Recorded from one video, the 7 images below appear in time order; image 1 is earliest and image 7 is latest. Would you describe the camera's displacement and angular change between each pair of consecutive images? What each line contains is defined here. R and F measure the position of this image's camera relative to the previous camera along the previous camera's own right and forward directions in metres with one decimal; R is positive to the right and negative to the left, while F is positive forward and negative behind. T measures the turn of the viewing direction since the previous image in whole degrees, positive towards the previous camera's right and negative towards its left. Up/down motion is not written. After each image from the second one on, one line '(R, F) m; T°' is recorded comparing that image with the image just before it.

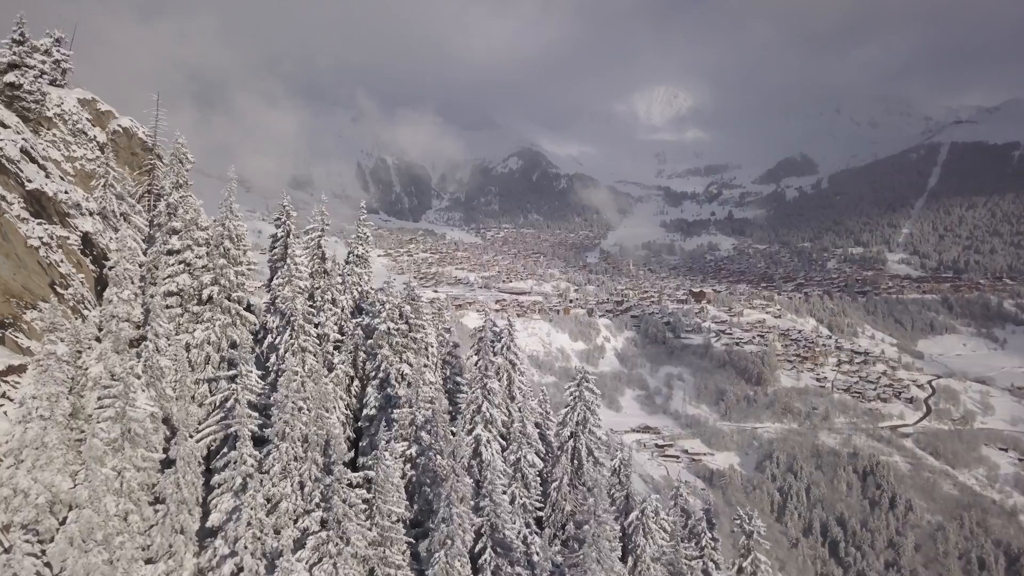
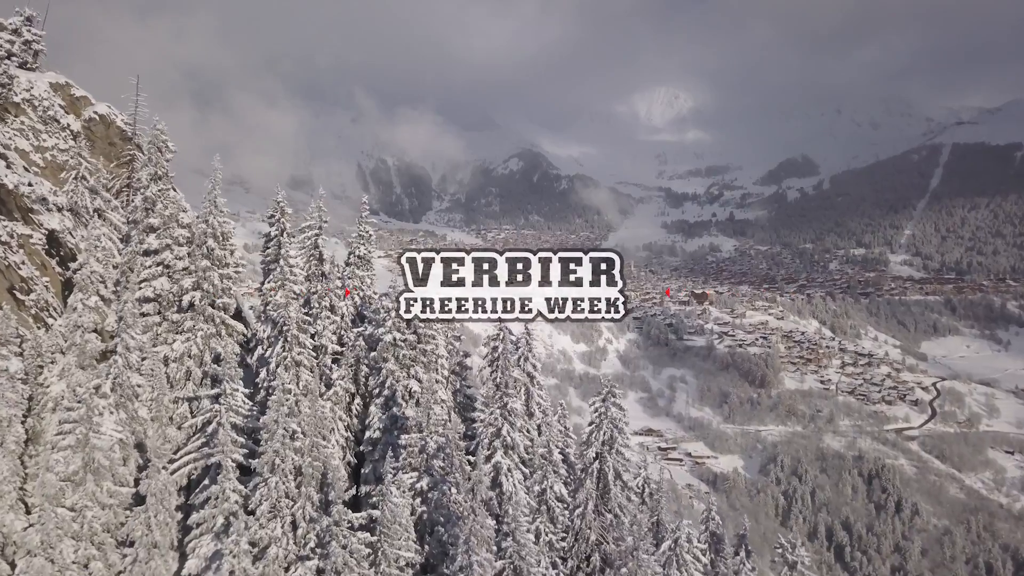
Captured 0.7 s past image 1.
(-0.4, +1.3) m; 0°
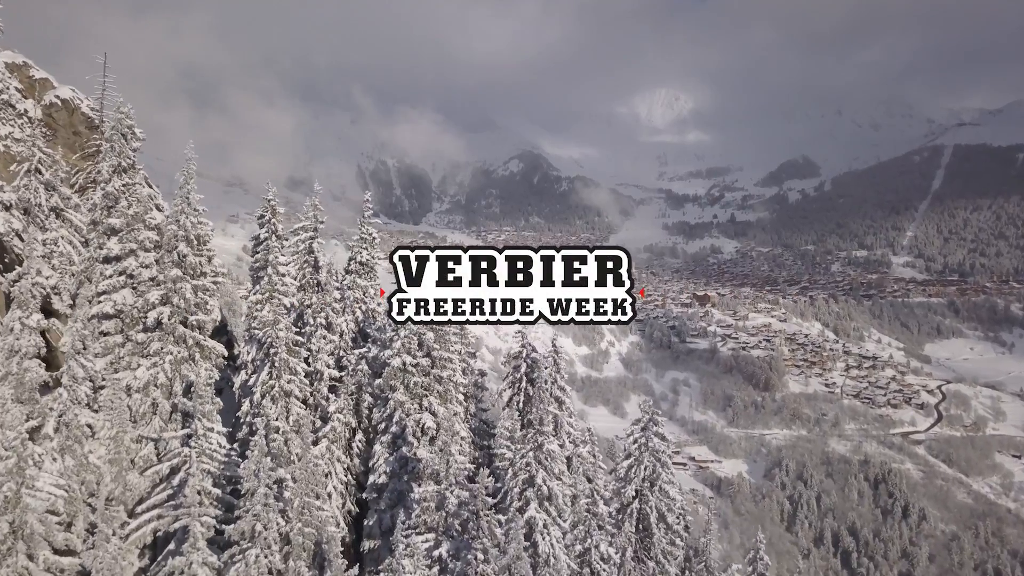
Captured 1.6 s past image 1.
(-0.5, +1.6) m; 0°
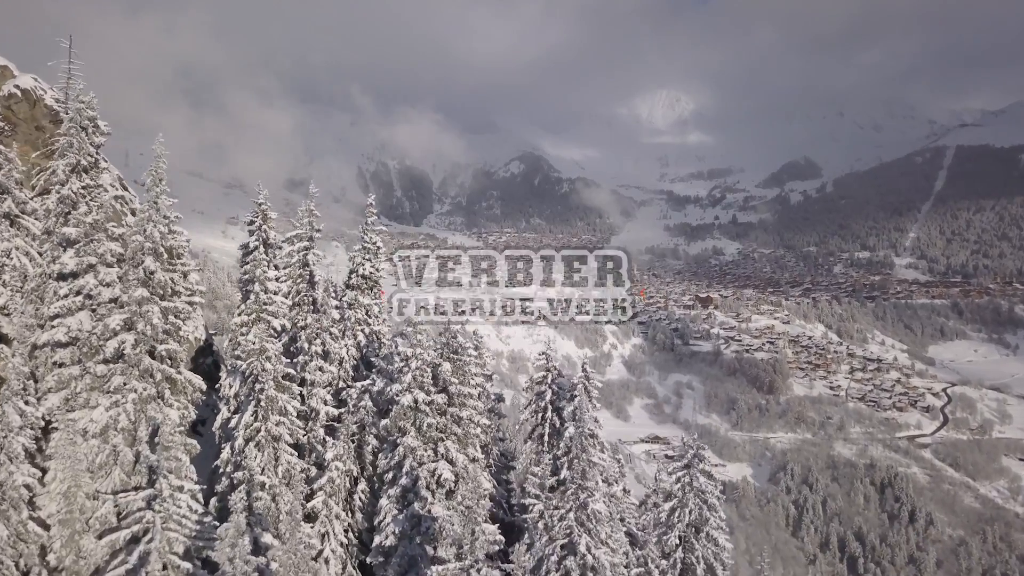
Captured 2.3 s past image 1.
(-0.4, +1.3) m; 0°
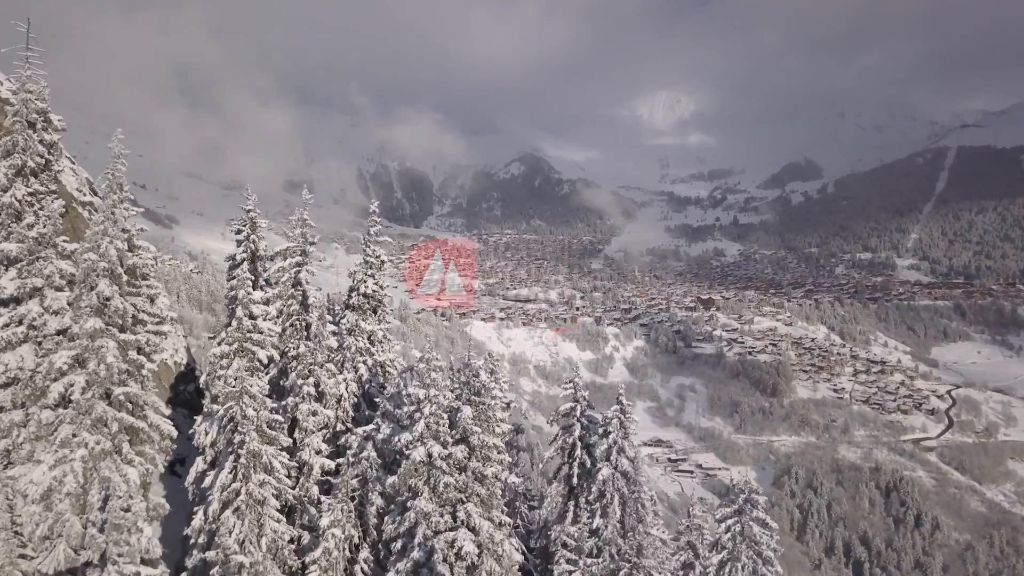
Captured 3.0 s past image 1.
(-0.3, +1.1) m; 0°
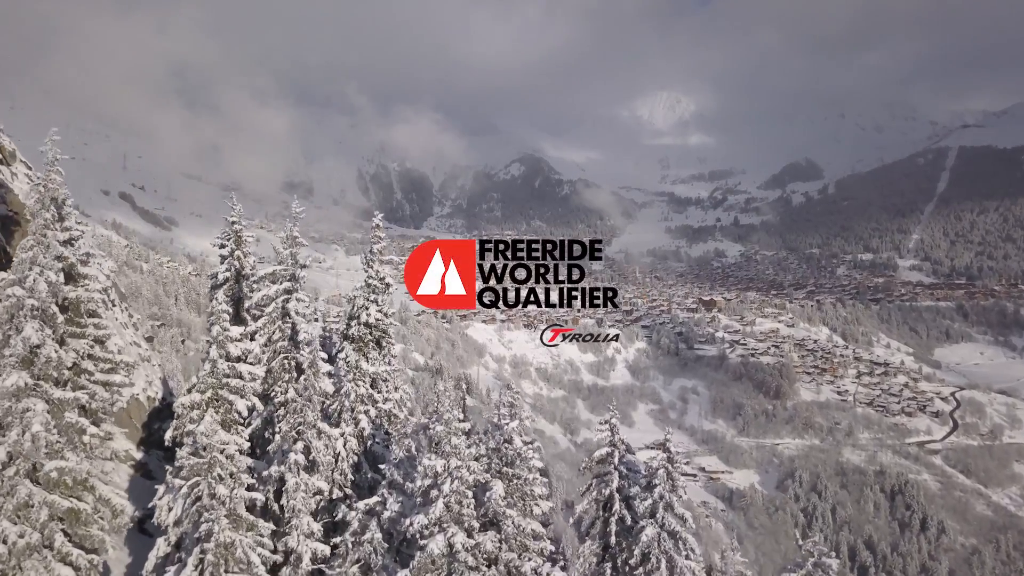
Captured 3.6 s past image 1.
(-0.3, +1.1) m; 0°
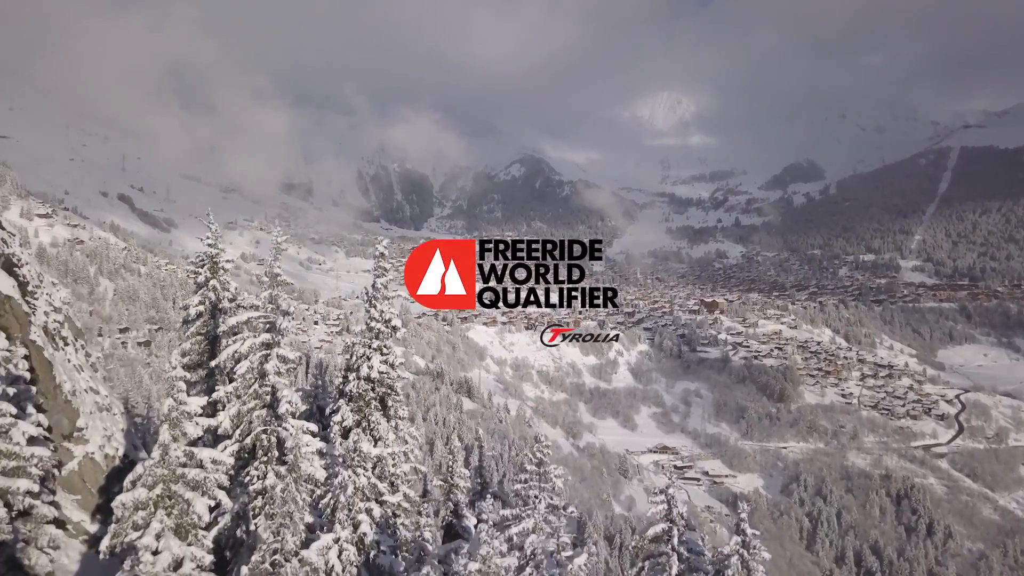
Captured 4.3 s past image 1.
(-0.4, +1.3) m; 0°
